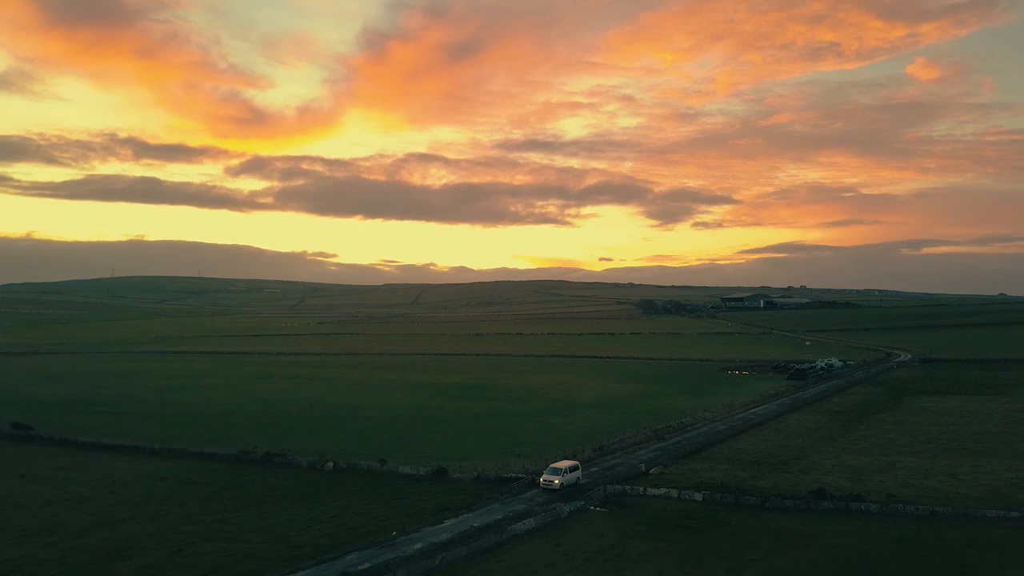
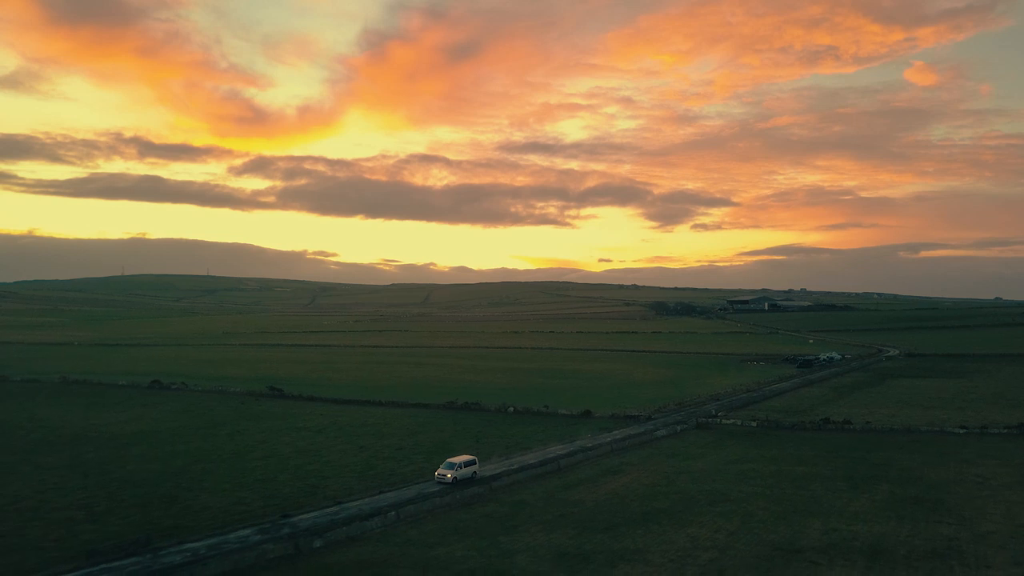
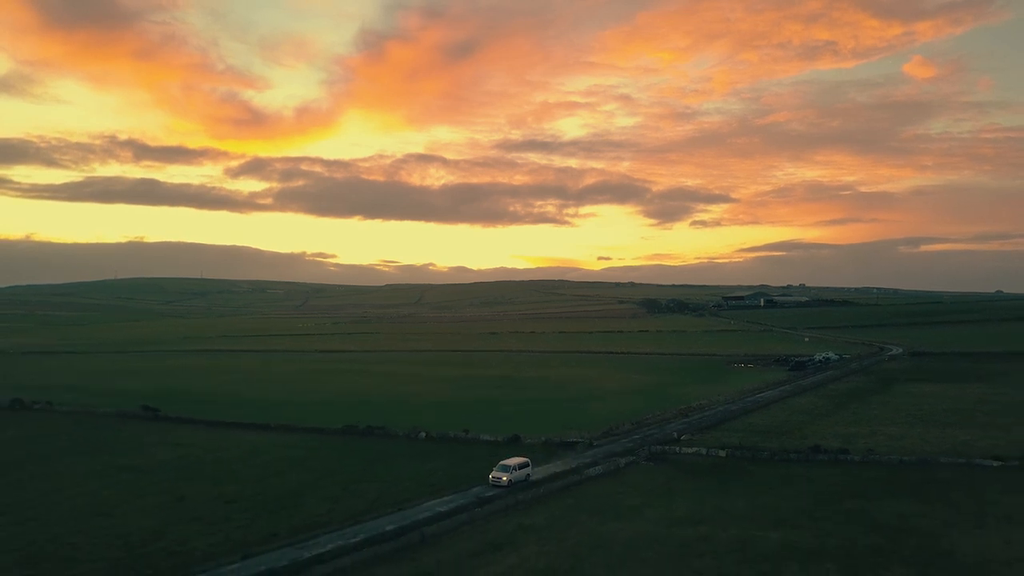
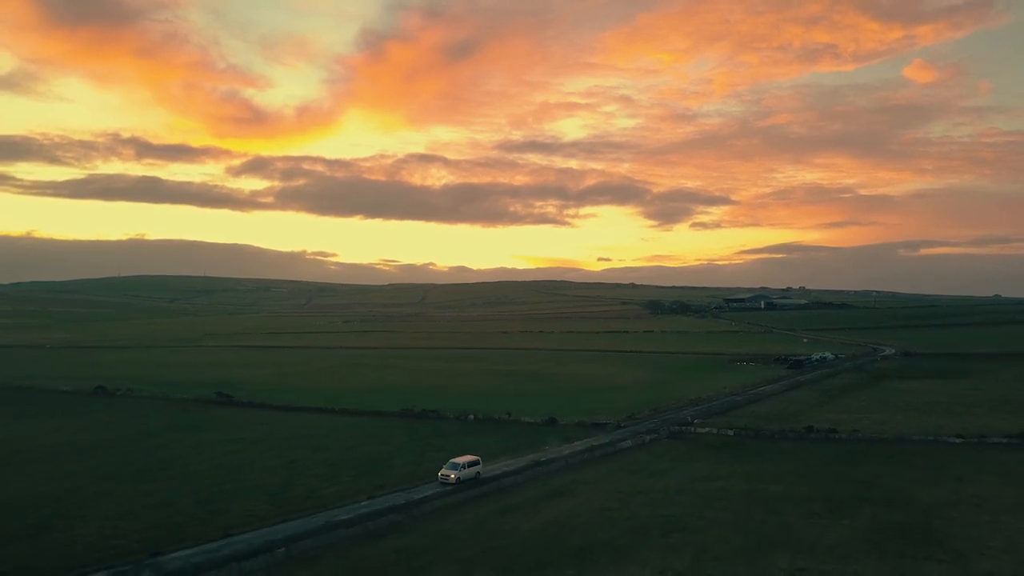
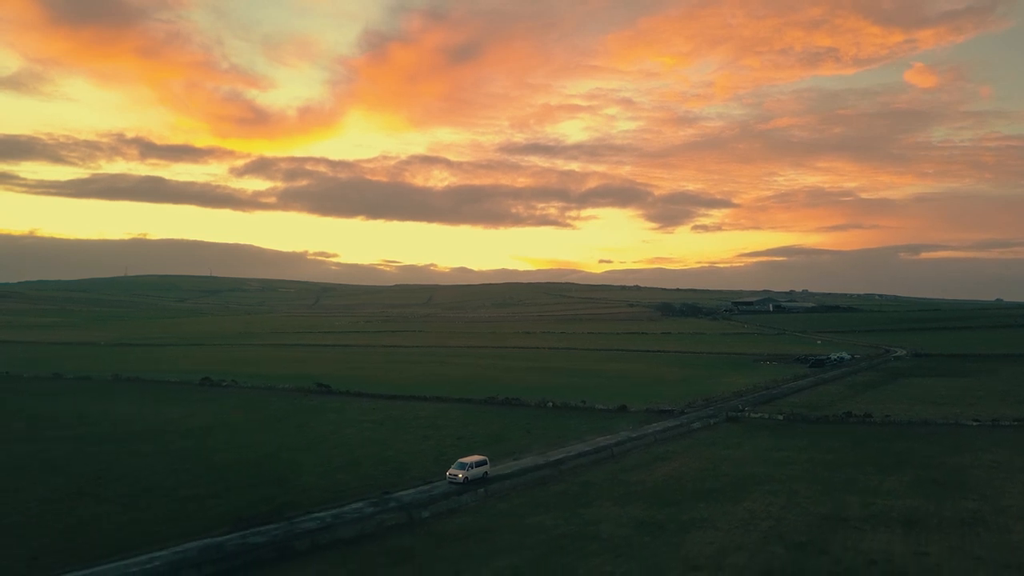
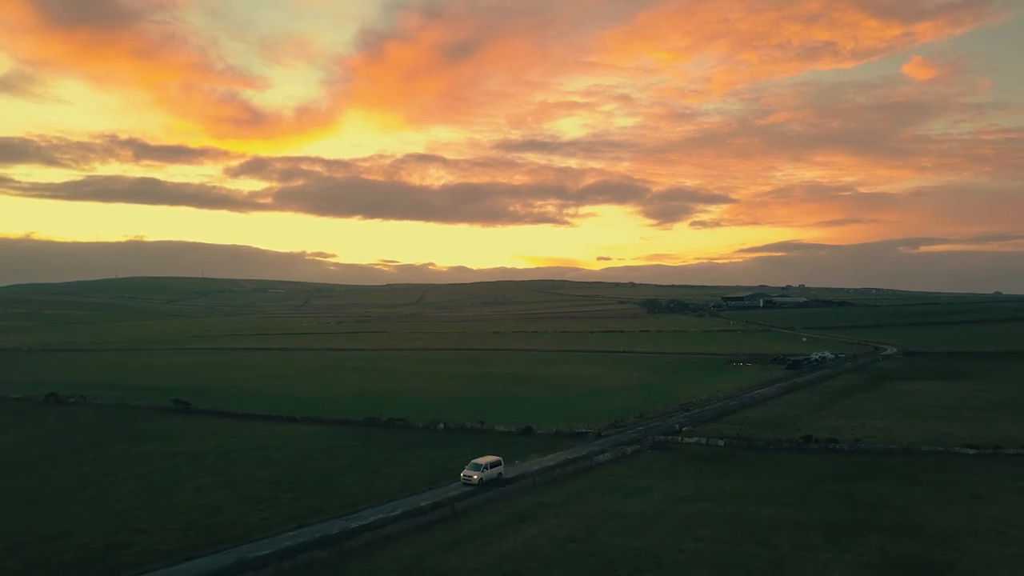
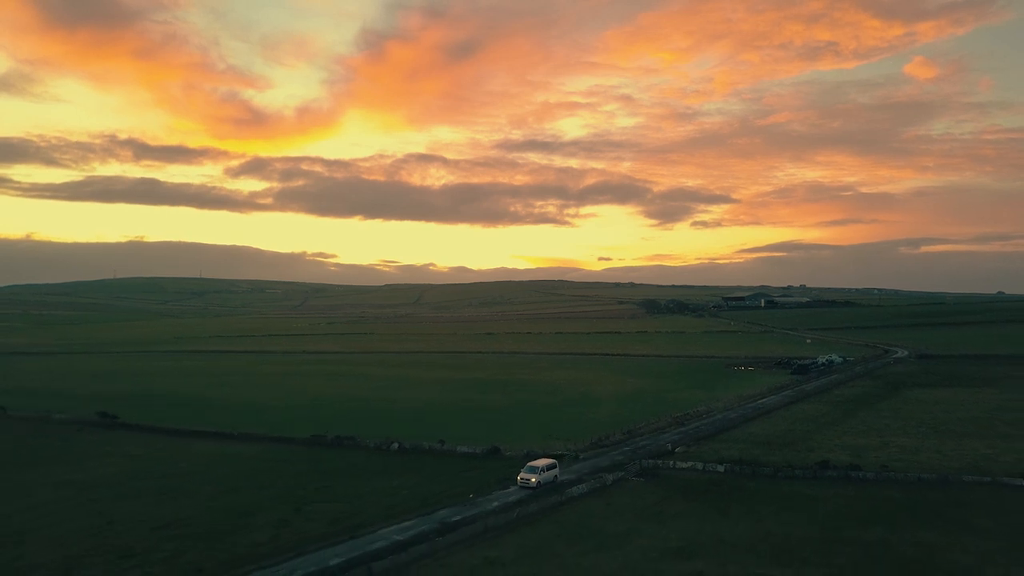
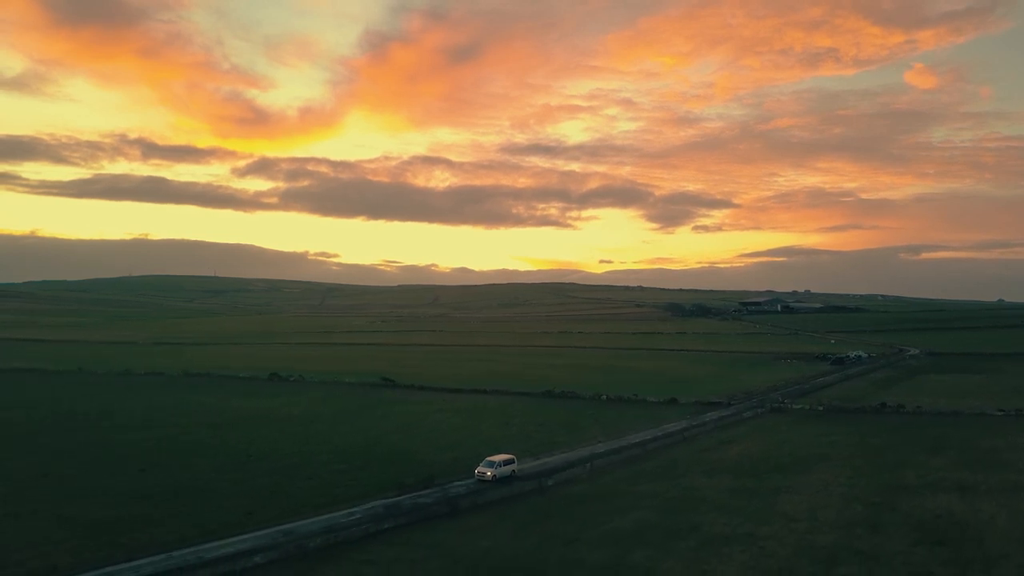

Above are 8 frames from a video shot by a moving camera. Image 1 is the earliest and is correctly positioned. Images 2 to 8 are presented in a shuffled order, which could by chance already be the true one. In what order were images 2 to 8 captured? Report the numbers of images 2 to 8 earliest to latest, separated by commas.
7, 3, 6, 4, 2, 5, 8
